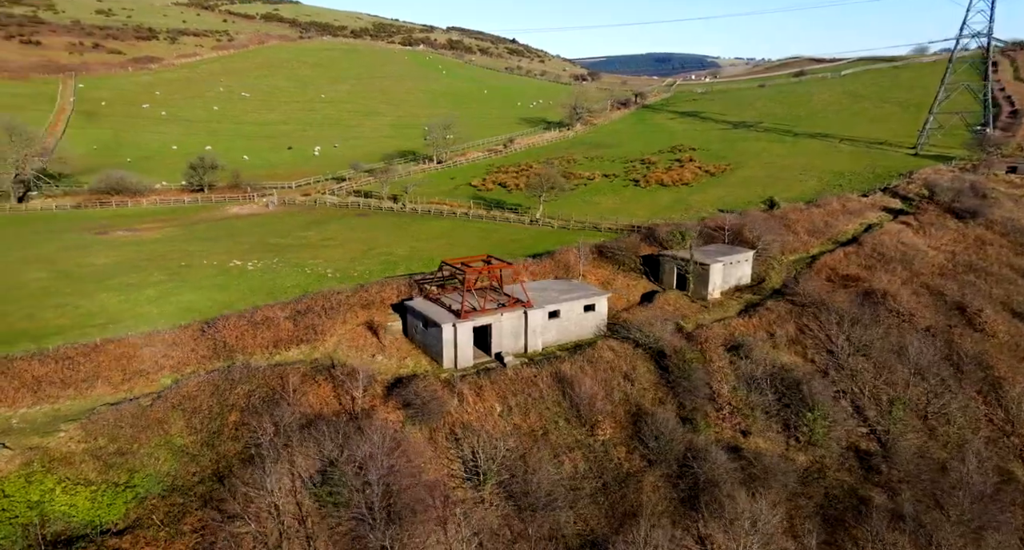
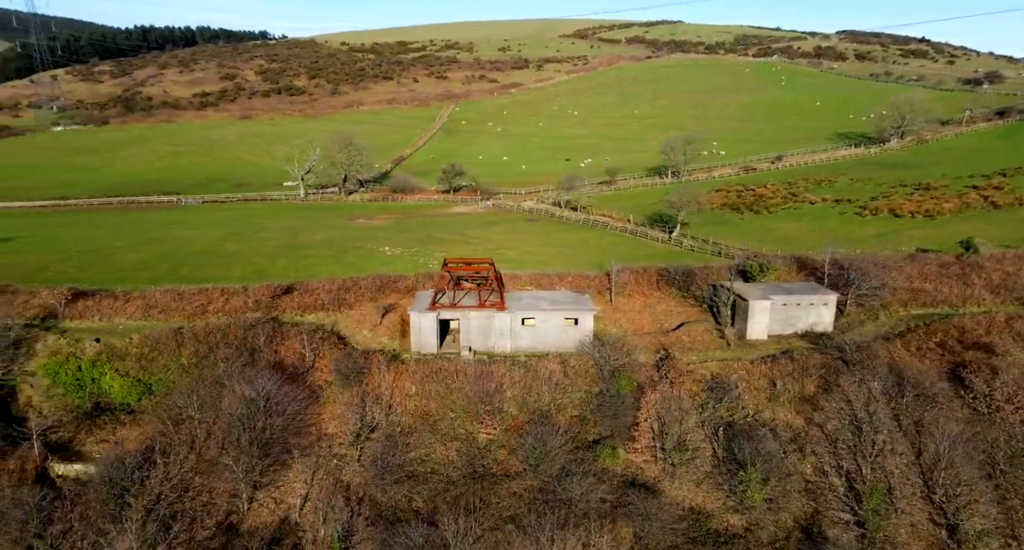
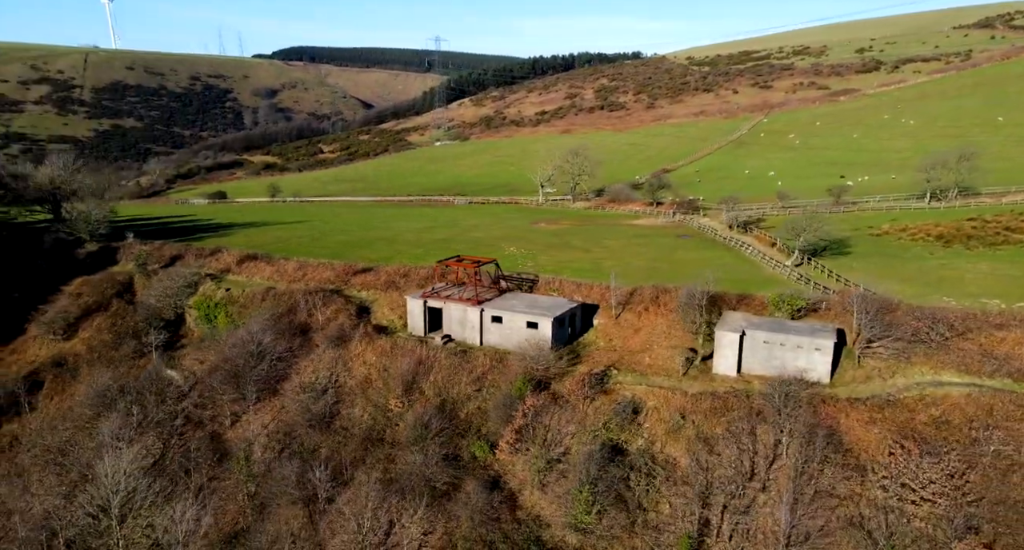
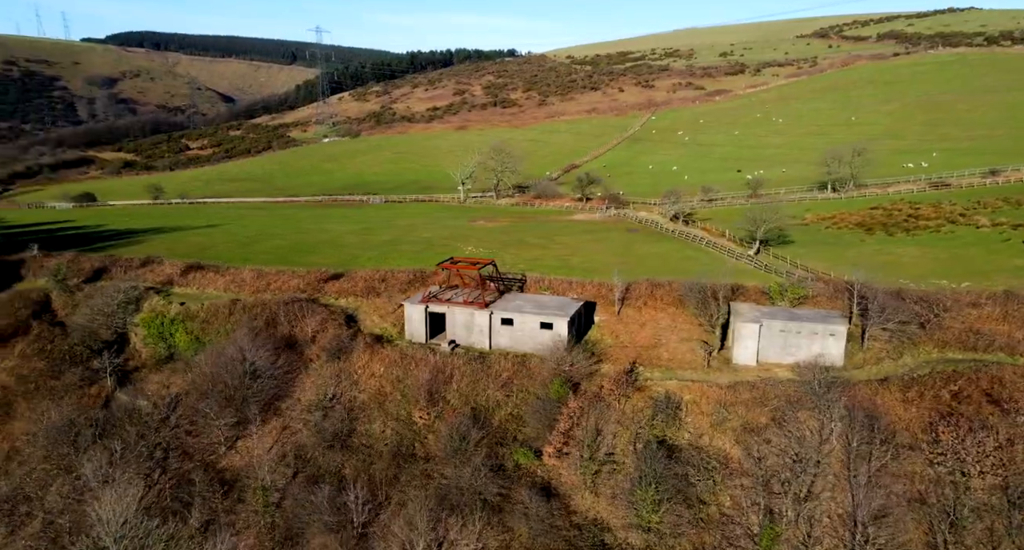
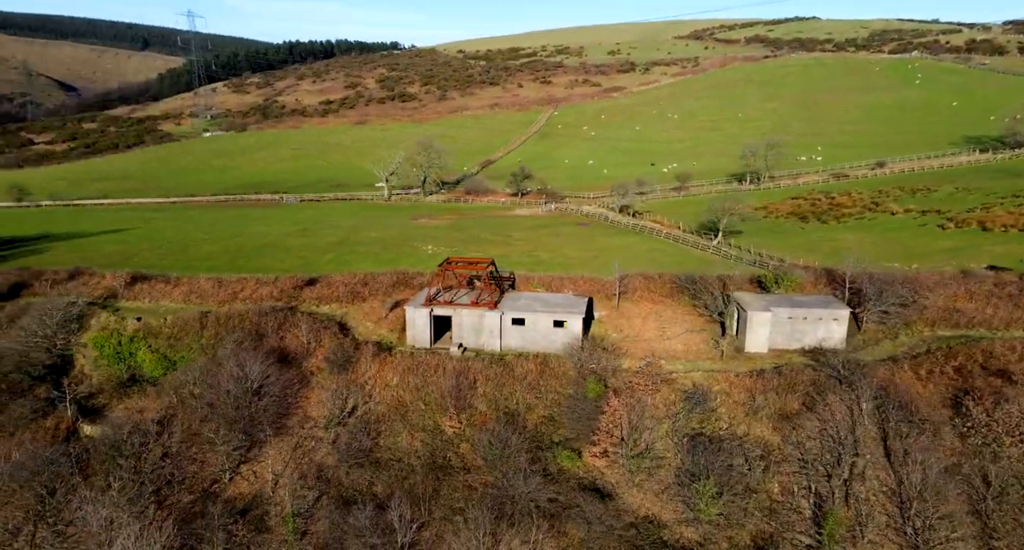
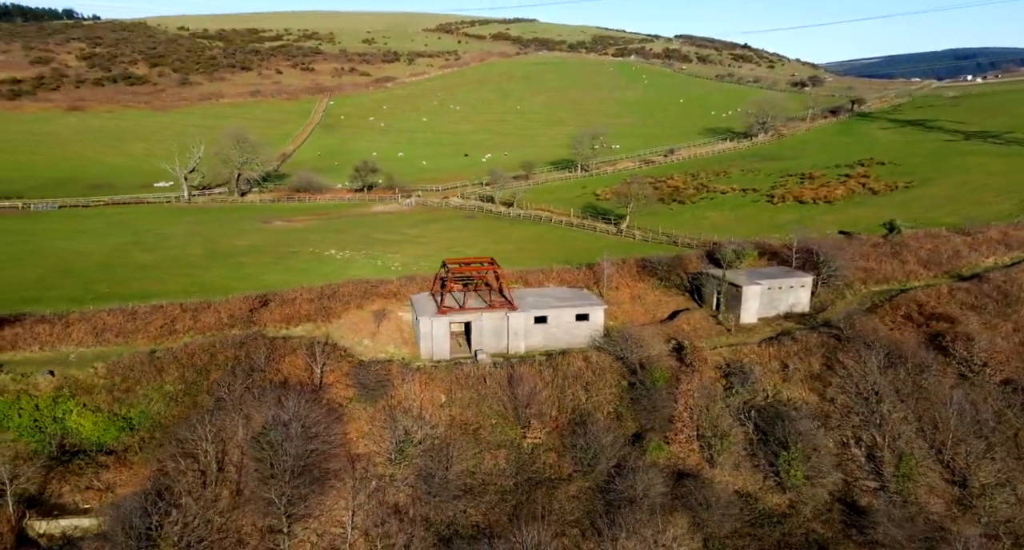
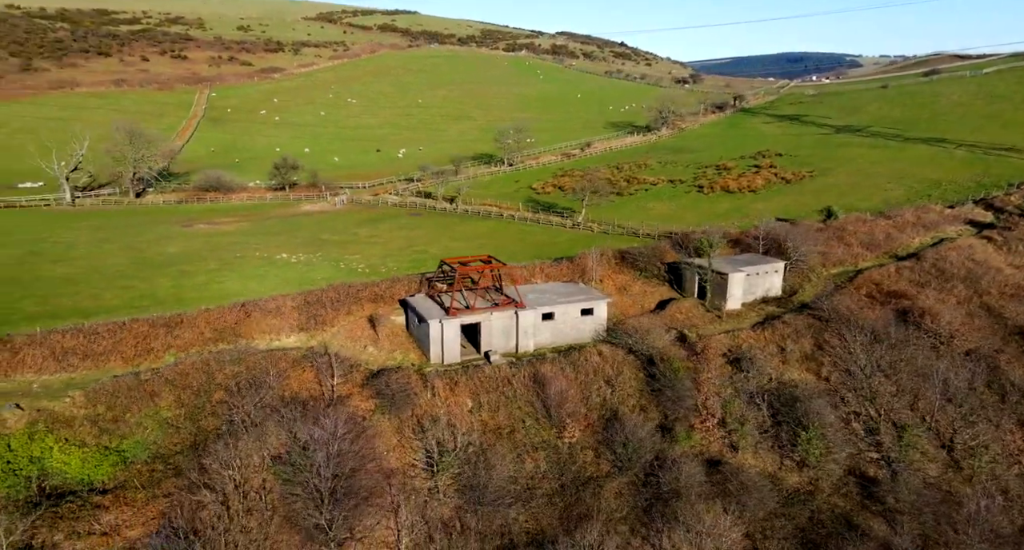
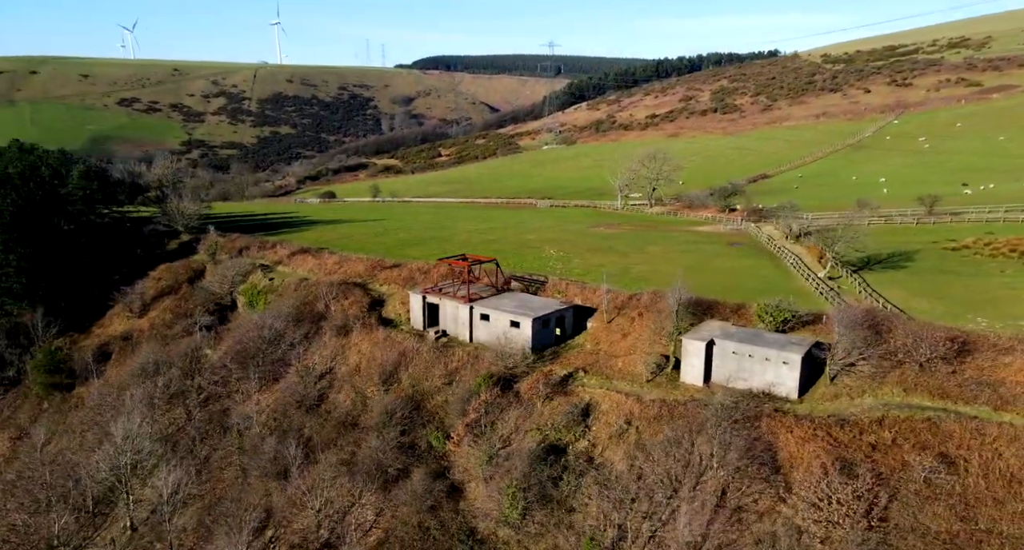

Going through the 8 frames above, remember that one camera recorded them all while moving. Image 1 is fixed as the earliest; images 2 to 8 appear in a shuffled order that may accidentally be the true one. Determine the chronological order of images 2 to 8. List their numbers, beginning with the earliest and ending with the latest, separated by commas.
7, 6, 2, 5, 4, 3, 8
